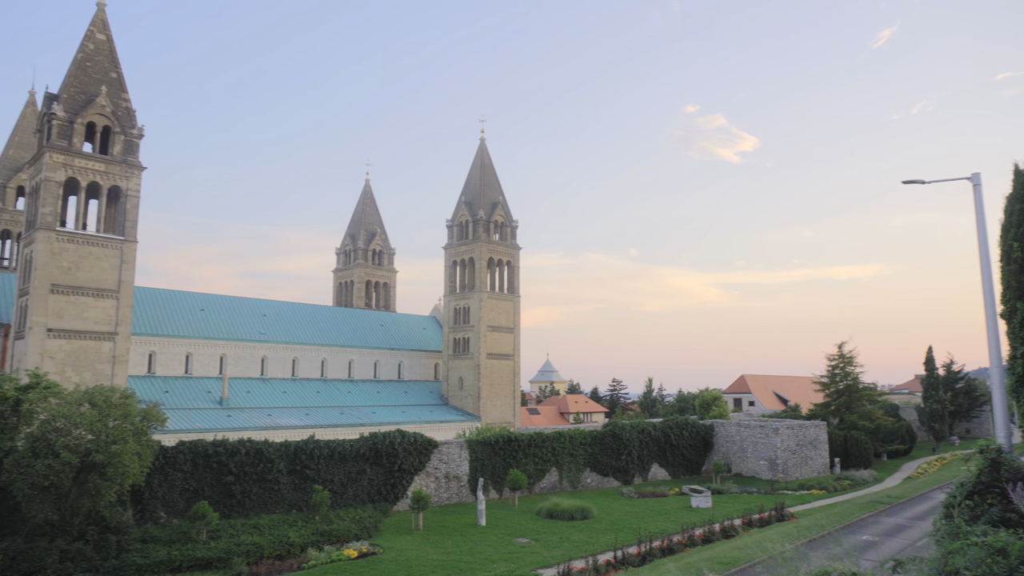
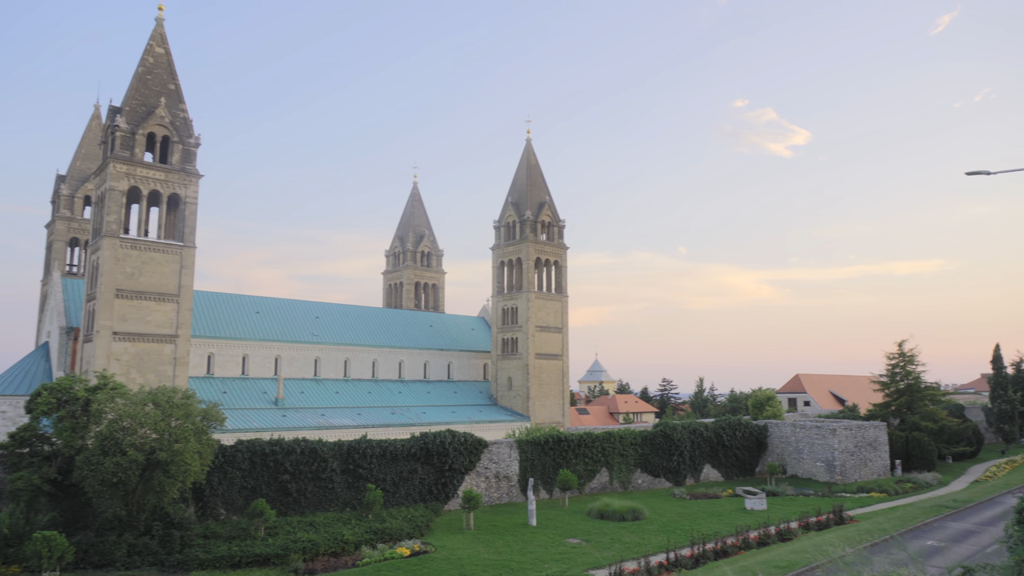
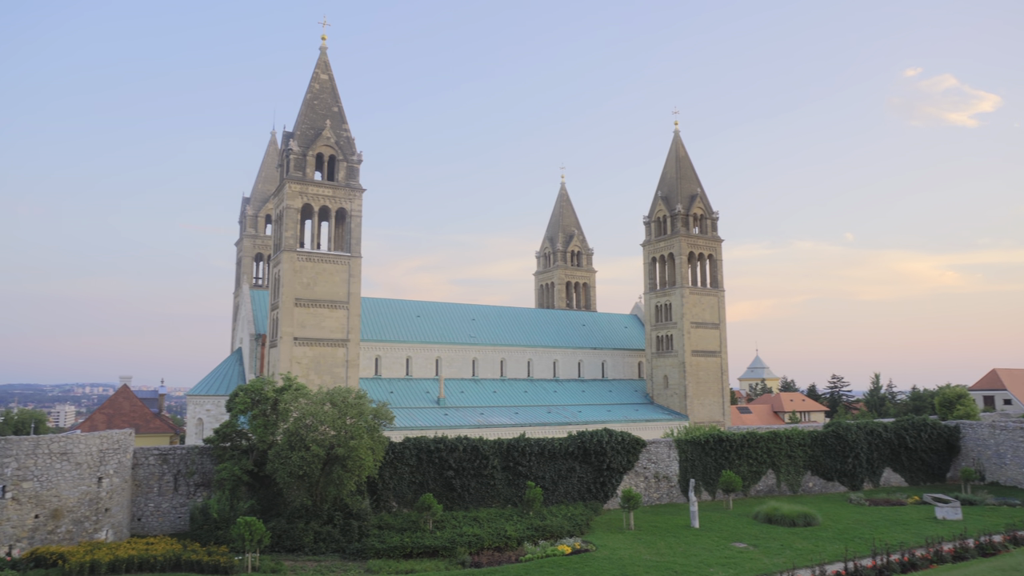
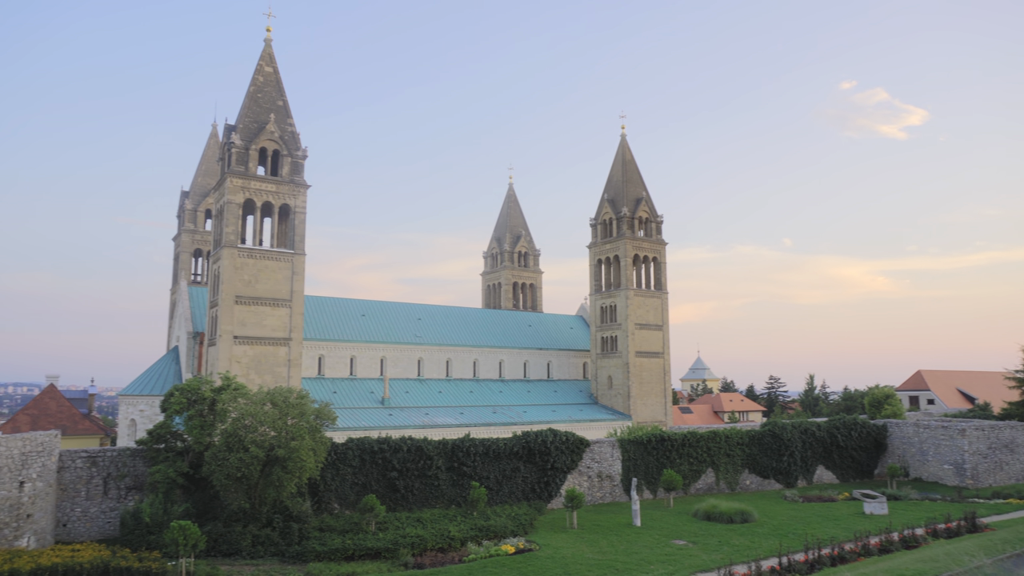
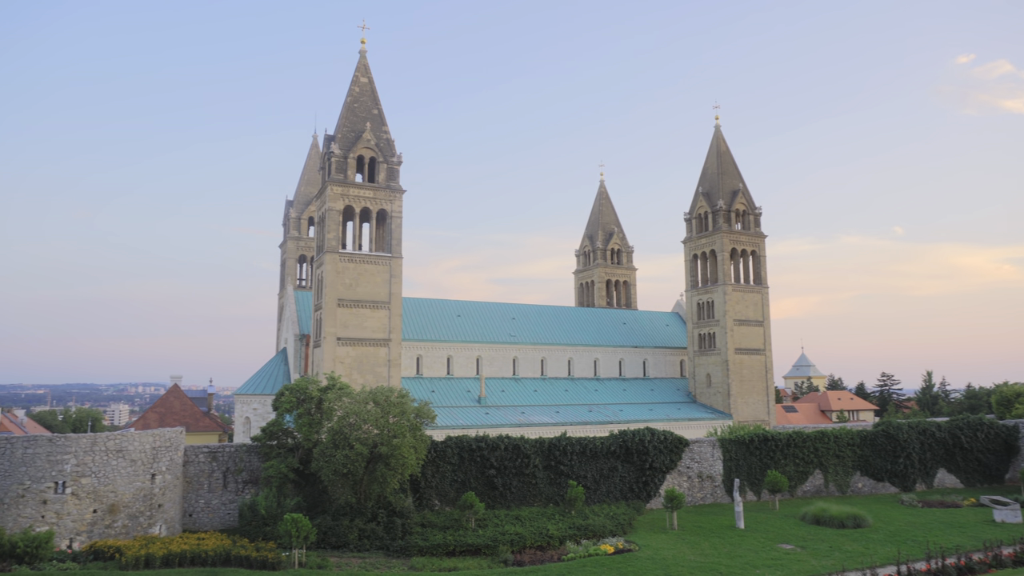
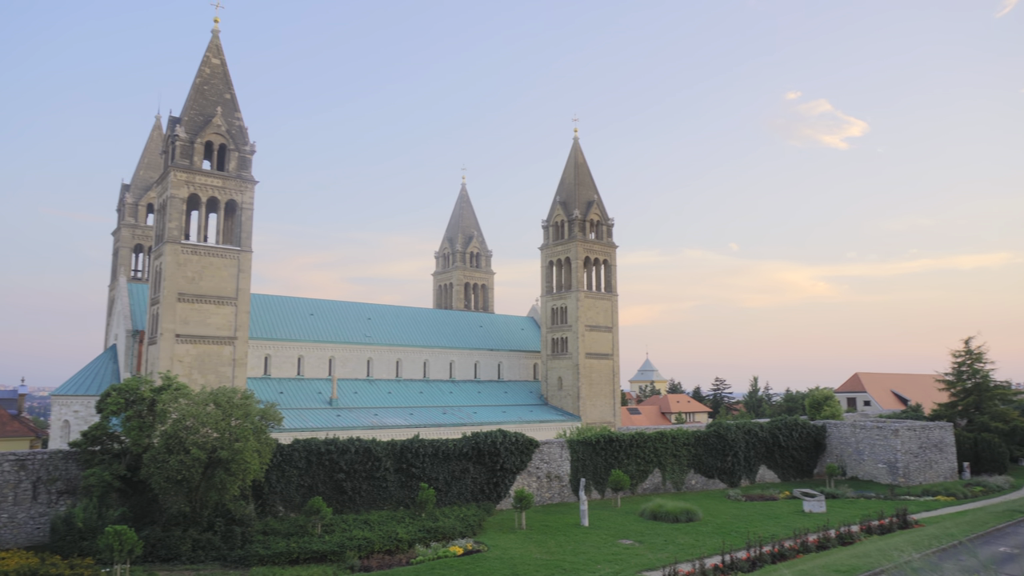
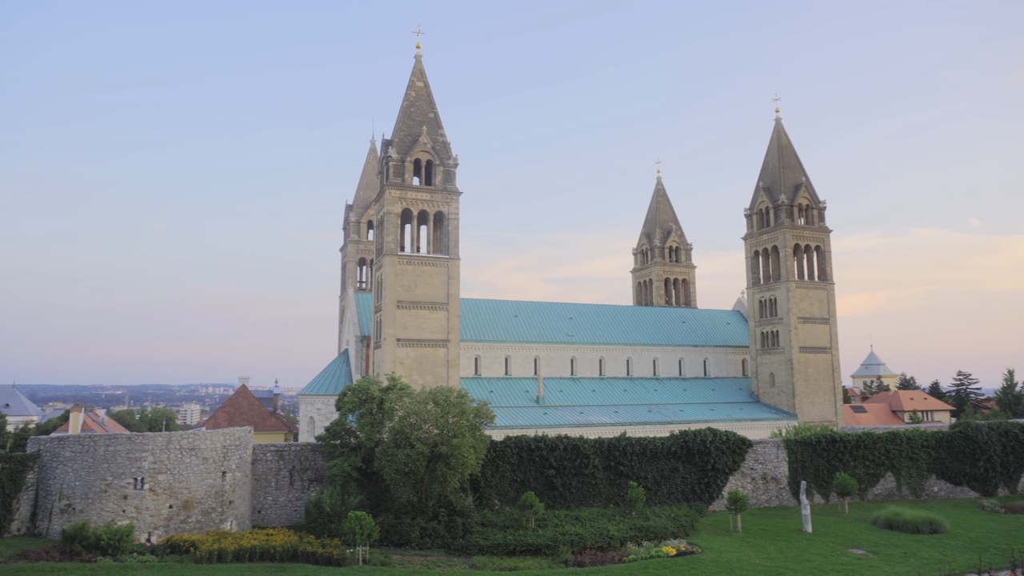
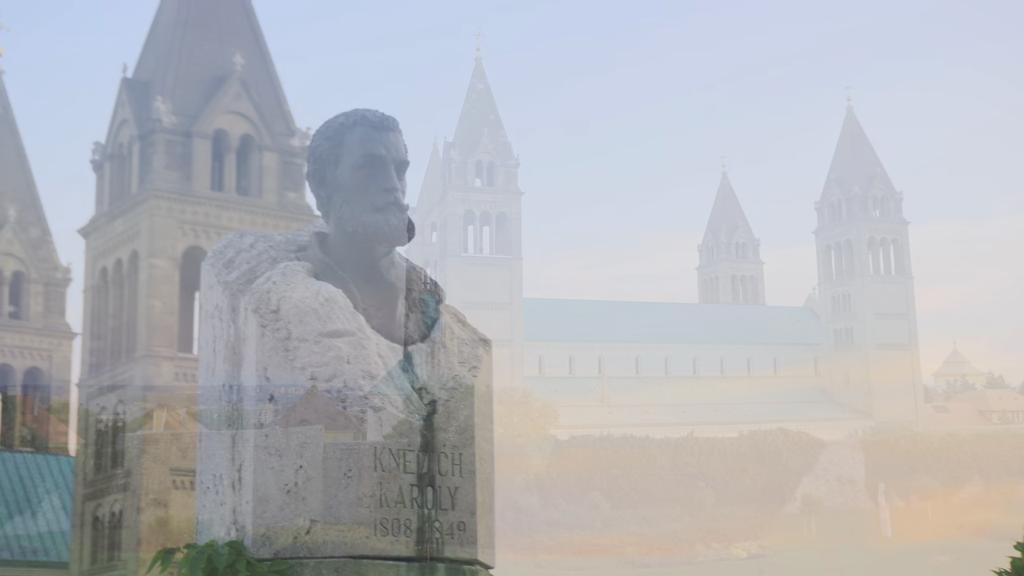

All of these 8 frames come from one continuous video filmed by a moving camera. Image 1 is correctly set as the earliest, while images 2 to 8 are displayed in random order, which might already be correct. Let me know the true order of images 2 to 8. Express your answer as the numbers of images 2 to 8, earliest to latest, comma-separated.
2, 6, 4, 3, 5, 7, 8
